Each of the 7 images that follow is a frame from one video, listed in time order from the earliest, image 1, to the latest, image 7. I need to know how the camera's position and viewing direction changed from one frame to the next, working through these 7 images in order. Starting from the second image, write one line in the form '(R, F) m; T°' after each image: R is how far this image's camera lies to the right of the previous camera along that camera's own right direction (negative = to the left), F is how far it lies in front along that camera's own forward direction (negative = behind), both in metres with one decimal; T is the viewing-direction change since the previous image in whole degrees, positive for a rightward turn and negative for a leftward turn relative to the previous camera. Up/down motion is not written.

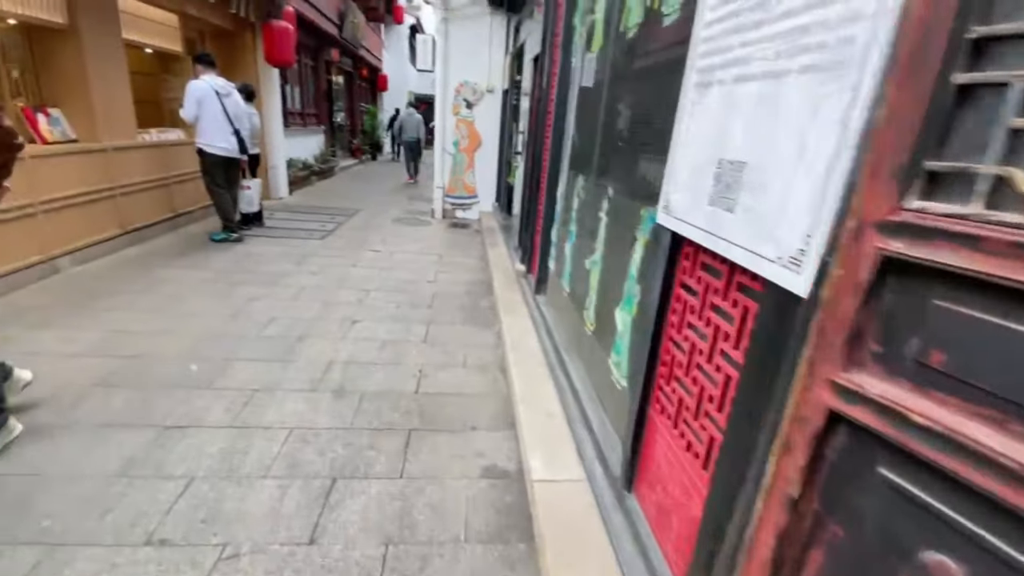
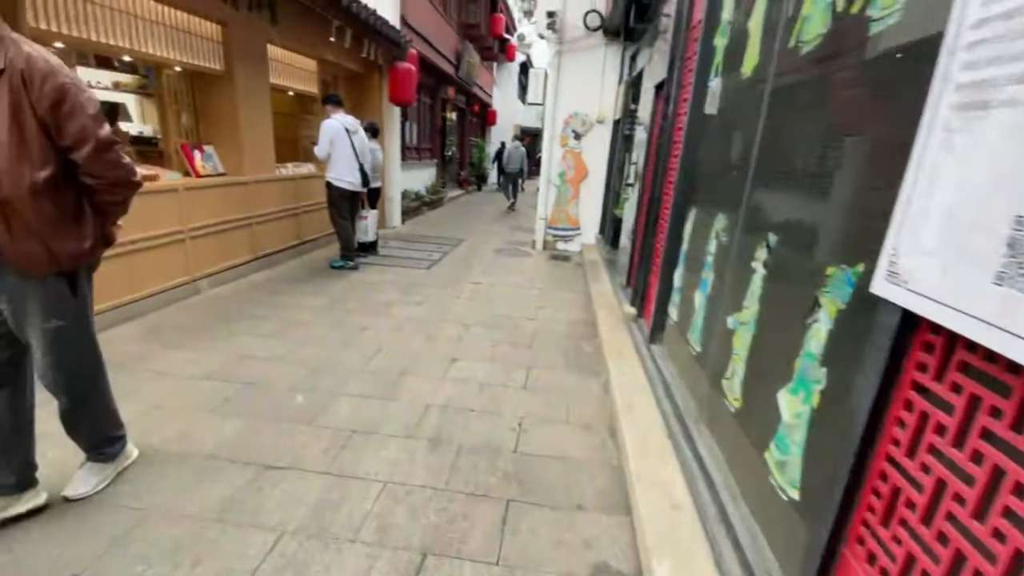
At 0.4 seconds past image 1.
(-0.1, +0.3) m; -11°
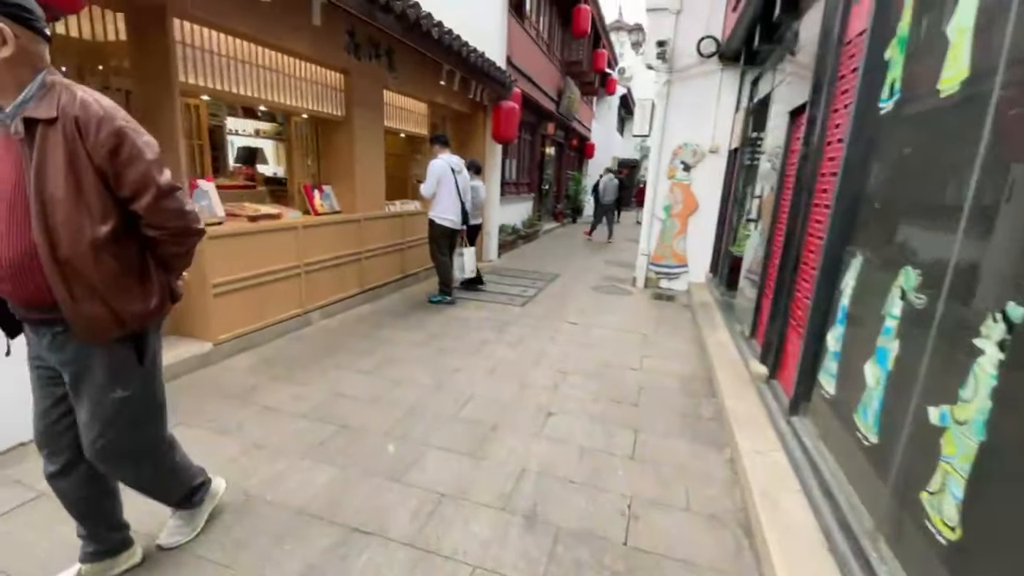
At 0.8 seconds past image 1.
(-0.1, +0.3) m; -11°
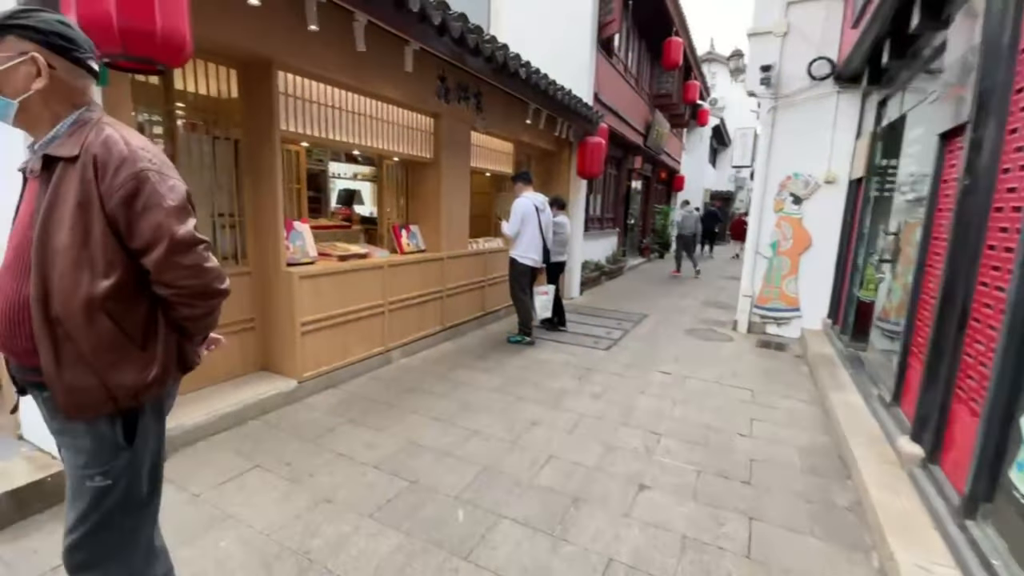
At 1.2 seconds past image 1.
(0.0, +0.3) m; -10°
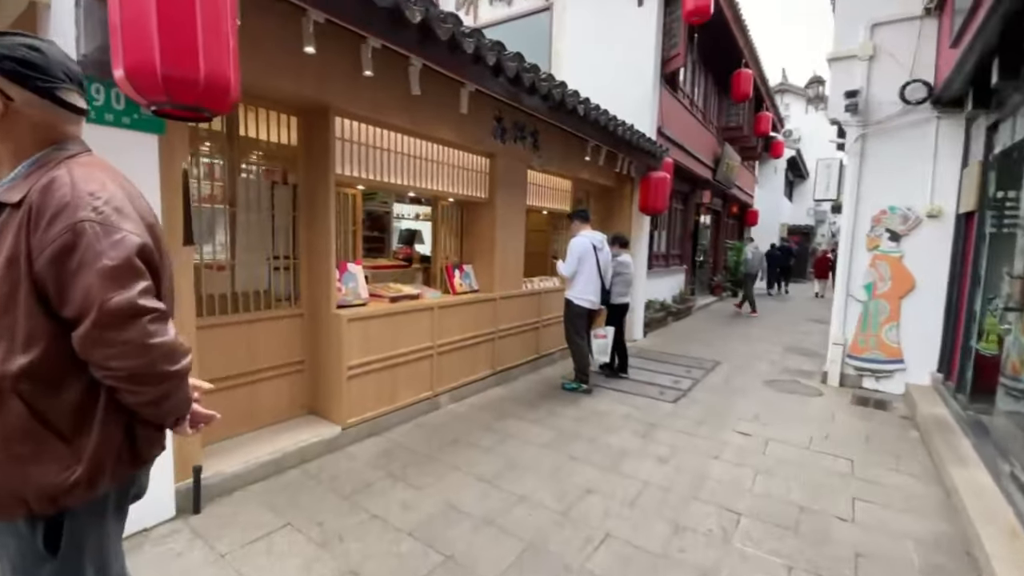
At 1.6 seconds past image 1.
(+0.1, +0.3) m; -8°
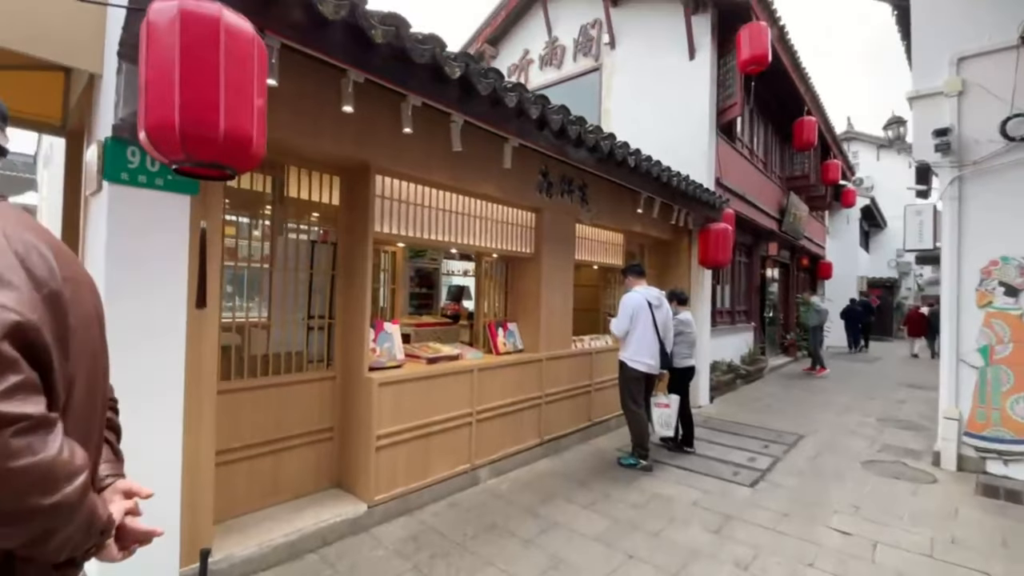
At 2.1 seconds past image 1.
(+0.1, +0.3) m; -7°
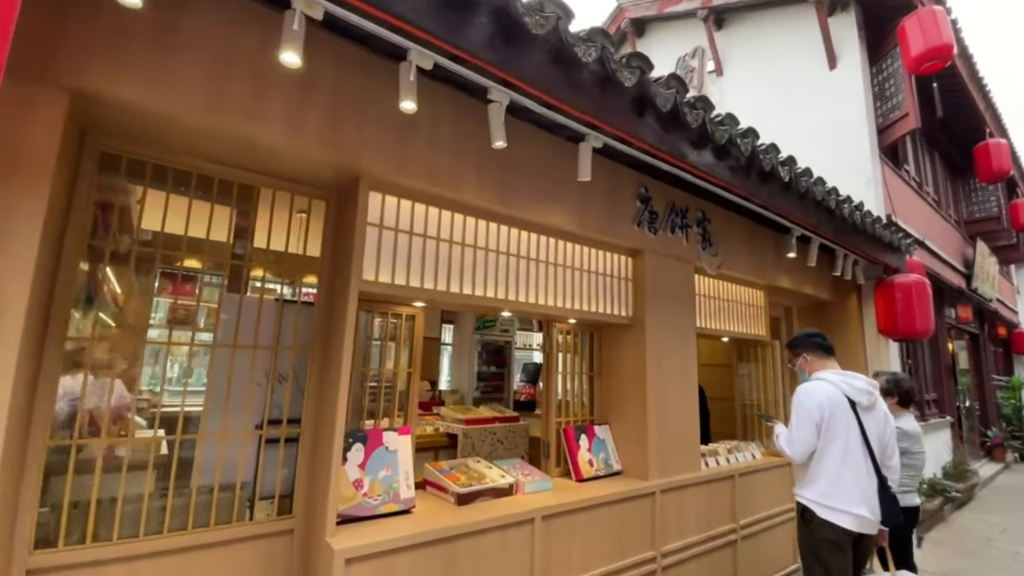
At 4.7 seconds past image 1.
(0.0, +1.6) m; -11°
